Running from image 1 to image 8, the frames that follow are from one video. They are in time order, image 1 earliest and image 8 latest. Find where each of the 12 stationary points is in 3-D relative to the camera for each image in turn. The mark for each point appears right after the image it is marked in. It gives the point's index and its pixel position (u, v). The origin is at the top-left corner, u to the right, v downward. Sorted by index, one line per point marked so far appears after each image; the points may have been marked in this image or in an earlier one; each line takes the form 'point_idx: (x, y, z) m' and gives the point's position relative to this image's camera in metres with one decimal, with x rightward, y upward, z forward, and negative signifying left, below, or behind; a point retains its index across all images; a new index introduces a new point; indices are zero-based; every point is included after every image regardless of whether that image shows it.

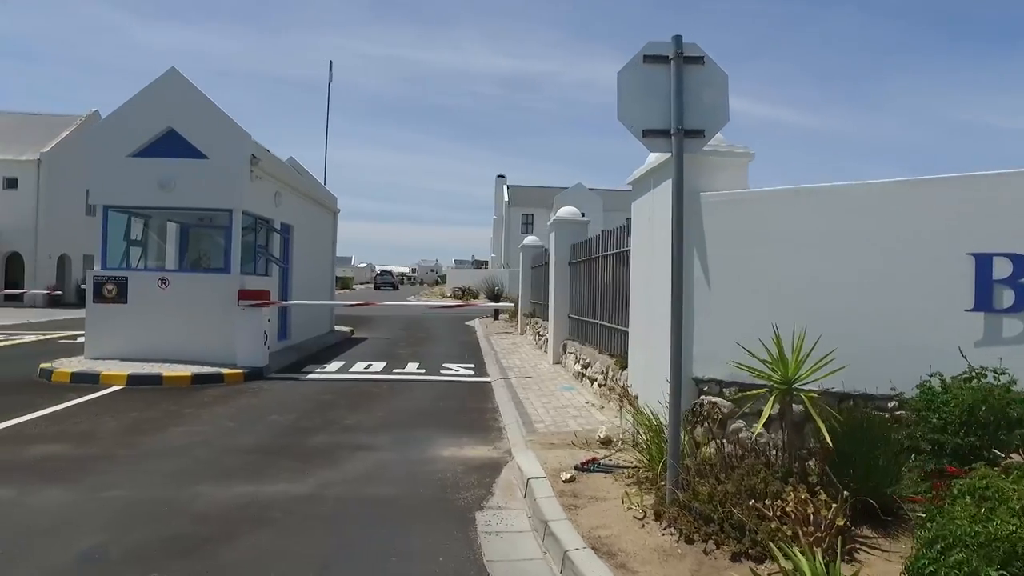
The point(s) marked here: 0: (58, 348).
0: (-9.9, -1.3, +15.8) m
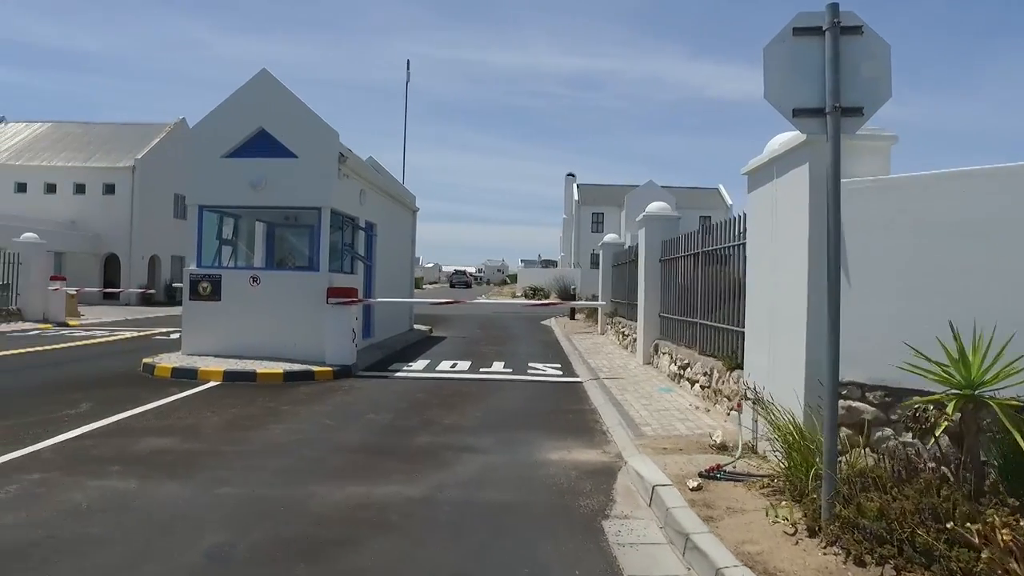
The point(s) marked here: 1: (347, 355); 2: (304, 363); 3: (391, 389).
0: (-8.1, -1.3, +16.3) m
1: (-2.7, -1.1, +11.8) m
2: (-3.4, -1.2, +11.8) m
3: (-1.7, -1.4, +10.1) m
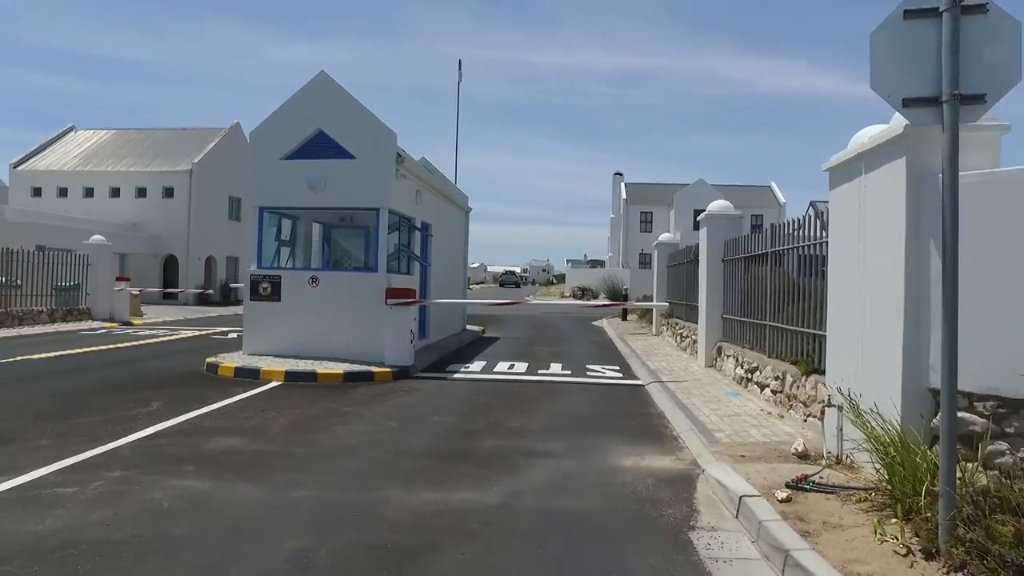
0: (-6.8, -1.3, +16.6) m
1: (-1.7, -1.1, +11.8) m
2: (-2.4, -1.2, +11.9) m
3: (-0.9, -1.4, +10.0) m
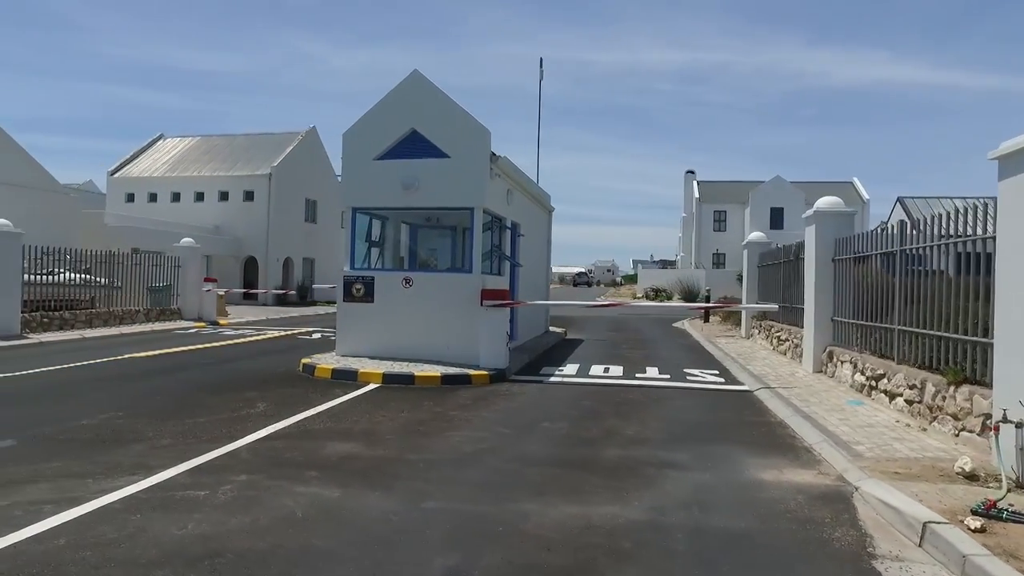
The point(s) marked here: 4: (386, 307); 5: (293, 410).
0: (-4.9, -1.3, +16.8) m
1: (-0.2, -1.1, +11.5) m
2: (-0.9, -1.3, +11.7) m
3: (+0.5, -1.5, +9.7) m
4: (-2.1, -0.3, +12.1) m
5: (-2.6, -1.5, +8.6) m
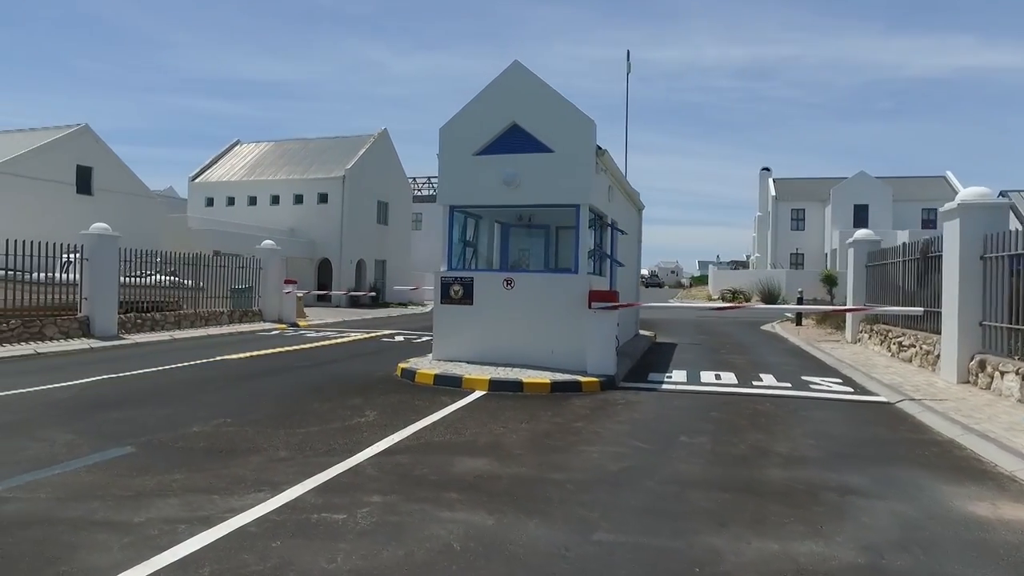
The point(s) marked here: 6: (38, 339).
0: (-2.8, -1.3, +16.5) m
1: (+1.5, -1.1, +10.9) m
2: (+0.8, -1.3, +11.1) m
3: (+2.0, -1.5, +9.0) m
4: (-0.4, -0.4, +11.6) m
5: (-1.2, -1.5, +8.1) m
6: (-10.6, -1.1, +16.2) m
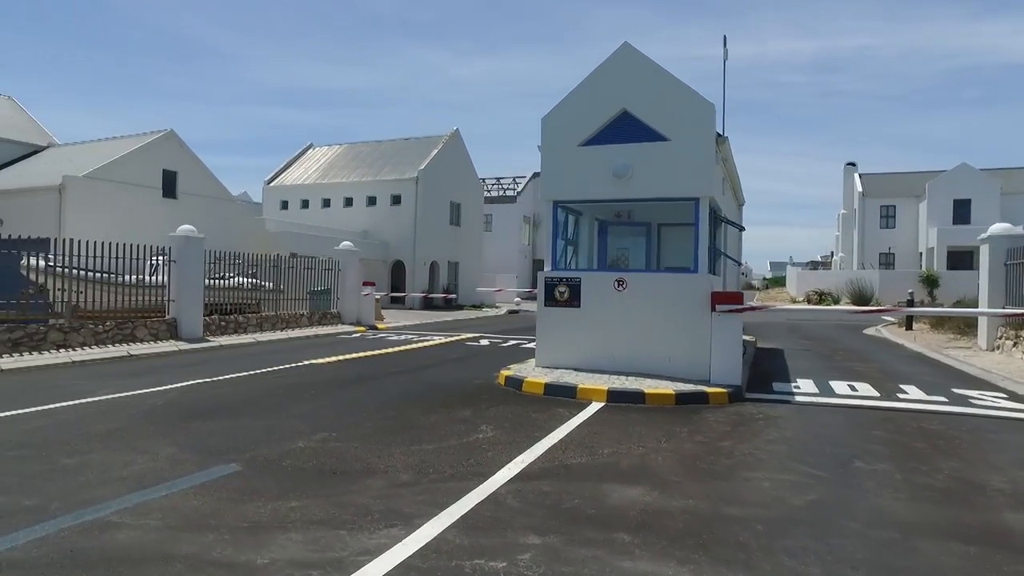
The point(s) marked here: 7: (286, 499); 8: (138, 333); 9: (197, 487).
0: (-0.7, -1.4, +15.7) m
1: (+3.0, -1.1, +9.8) m
2: (+2.4, -1.3, +10.0) m
3: (+3.5, -1.5, +7.9) m
4: (+1.2, -0.4, +10.7) m
5: (+0.2, -1.5, +7.3) m
6: (-8.6, -1.2, +16.1) m
7: (-1.6, -1.5, +5.2) m
8: (-8.5, -1.0, +16.3) m
9: (-2.4, -1.5, +5.5) m
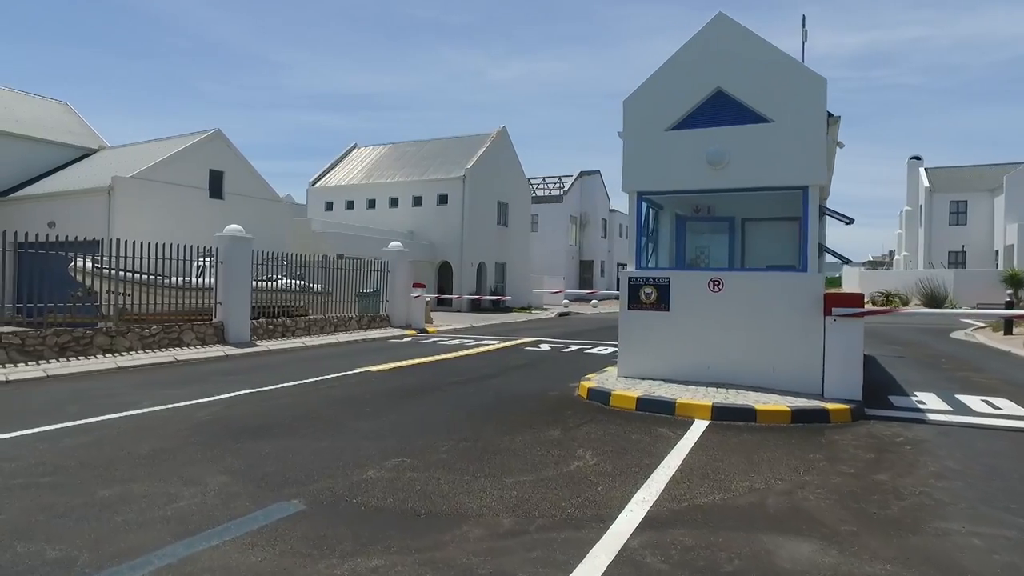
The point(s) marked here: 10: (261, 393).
0: (+0.6, -1.4, +14.6) m
1: (+4.1, -1.2, +8.5) m
2: (+3.4, -1.3, +8.8) m
3: (+4.4, -1.5, +6.5) m
4: (+2.3, -0.4, +9.5) m
5: (+1.0, -1.5, +6.1) m
6: (-7.2, -1.2, +15.4) m
7: (-0.8, -1.5, +4.1) m
8: (-7.1, -1.1, +15.6) m
9: (-1.6, -1.5, +4.4) m
10: (-3.4, -1.4, +9.8) m
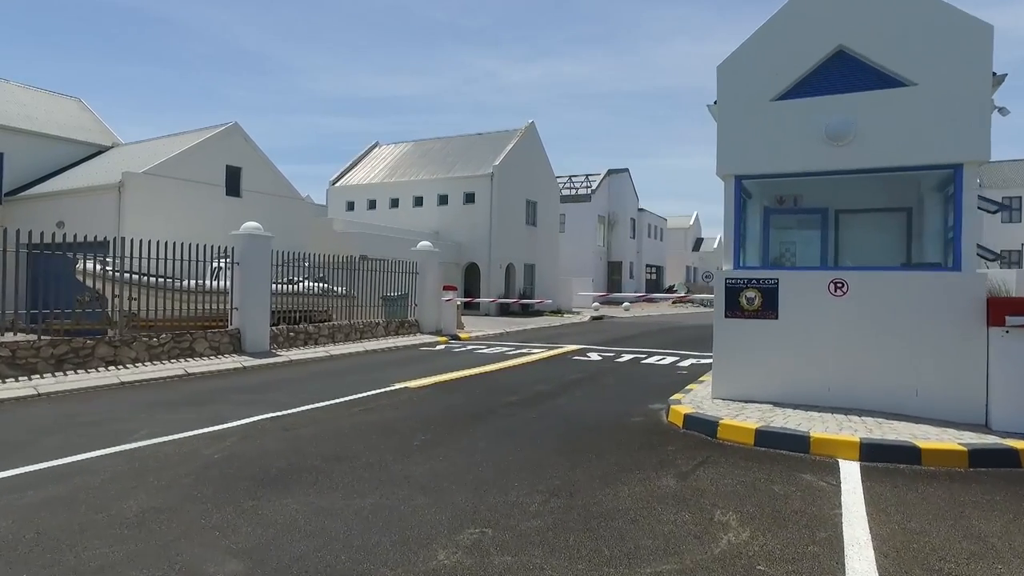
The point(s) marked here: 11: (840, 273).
0: (+1.6, -1.4, +12.8) m
1: (+4.9, -1.2, +6.6) m
2: (+4.2, -1.3, +6.9) m
3: (+5.1, -1.5, +4.6) m
4: (+3.1, -0.4, +7.6) m
5: (+1.8, -1.5, +4.3) m
6: (-6.2, -1.3, +13.8) m
7: (-0.1, -1.5, +2.3) m
8: (-6.1, -1.1, +14.0) m
9: (-0.9, -1.5, +2.7) m
10: (-2.6, -1.5, +8.1) m
11: (+3.5, +0.2, +7.5) m
